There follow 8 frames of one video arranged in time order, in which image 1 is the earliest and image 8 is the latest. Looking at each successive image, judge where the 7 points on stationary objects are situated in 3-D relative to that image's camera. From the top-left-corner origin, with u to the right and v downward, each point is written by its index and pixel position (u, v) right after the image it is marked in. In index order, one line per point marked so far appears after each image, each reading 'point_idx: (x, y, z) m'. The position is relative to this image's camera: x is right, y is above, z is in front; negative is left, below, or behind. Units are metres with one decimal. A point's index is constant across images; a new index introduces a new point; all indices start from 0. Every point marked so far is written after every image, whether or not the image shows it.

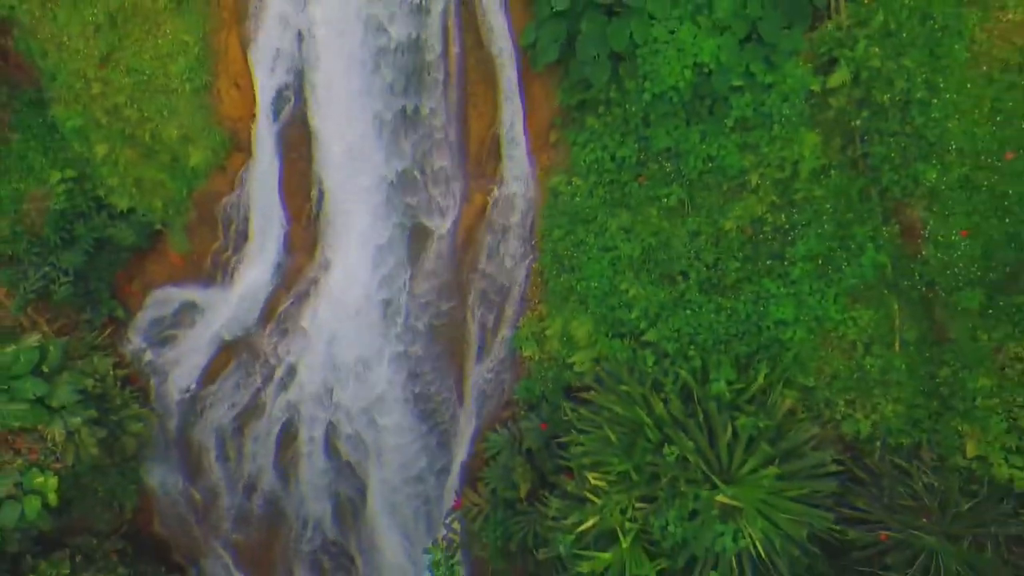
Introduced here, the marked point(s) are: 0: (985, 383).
0: (+4.5, -0.9, +4.1) m
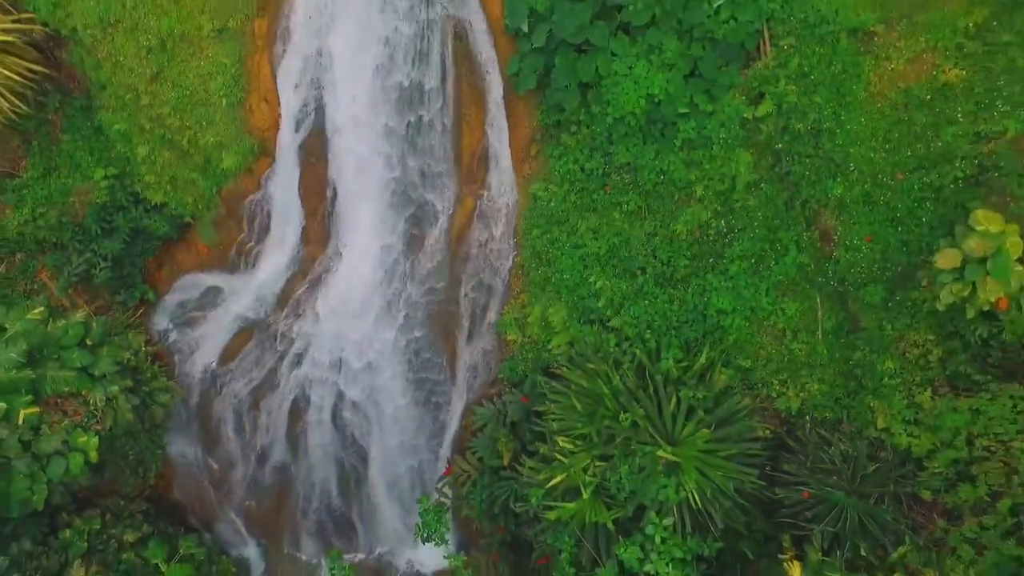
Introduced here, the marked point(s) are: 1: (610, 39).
0: (+4.3, -0.9, +5.0) m
1: (+1.1, +2.7, +4.8) m
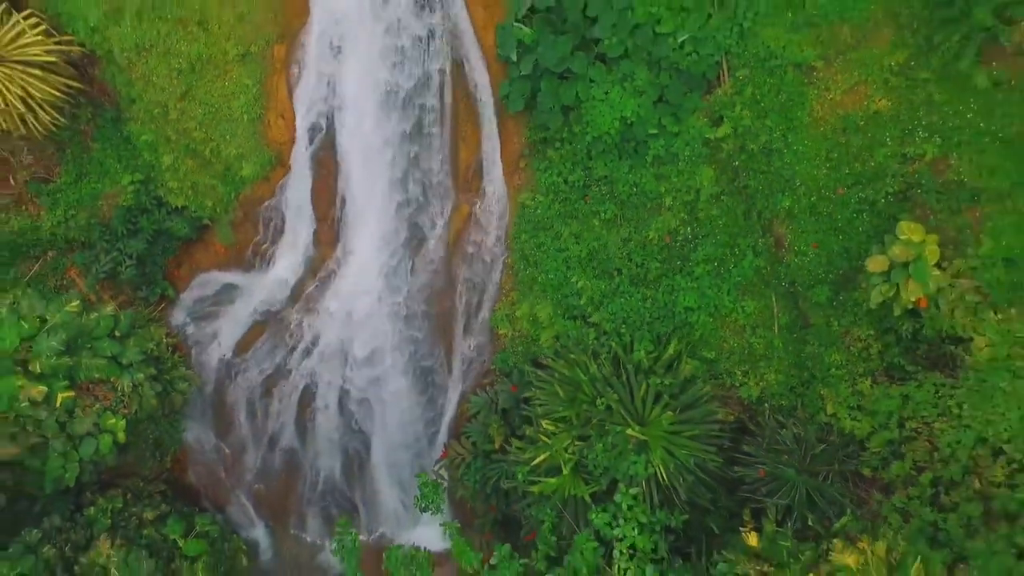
0: (+4.1, -0.9, +5.6) m
1: (+0.9, +2.7, +5.5) m
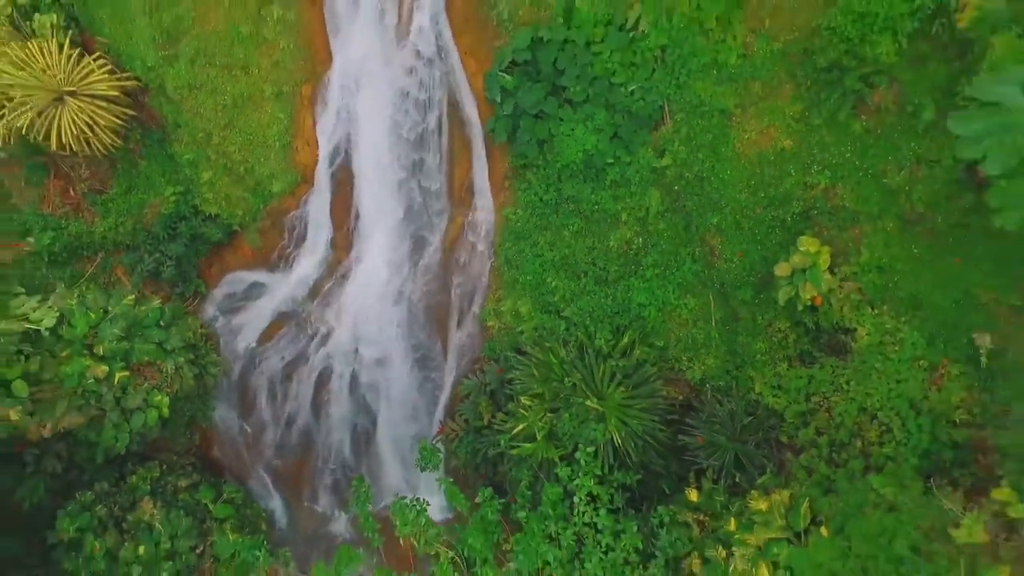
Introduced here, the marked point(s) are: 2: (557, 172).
0: (+3.9, -0.9, +6.9) m
1: (+0.7, +2.7, +6.8) m
2: (+0.7, +1.8, +7.1) m
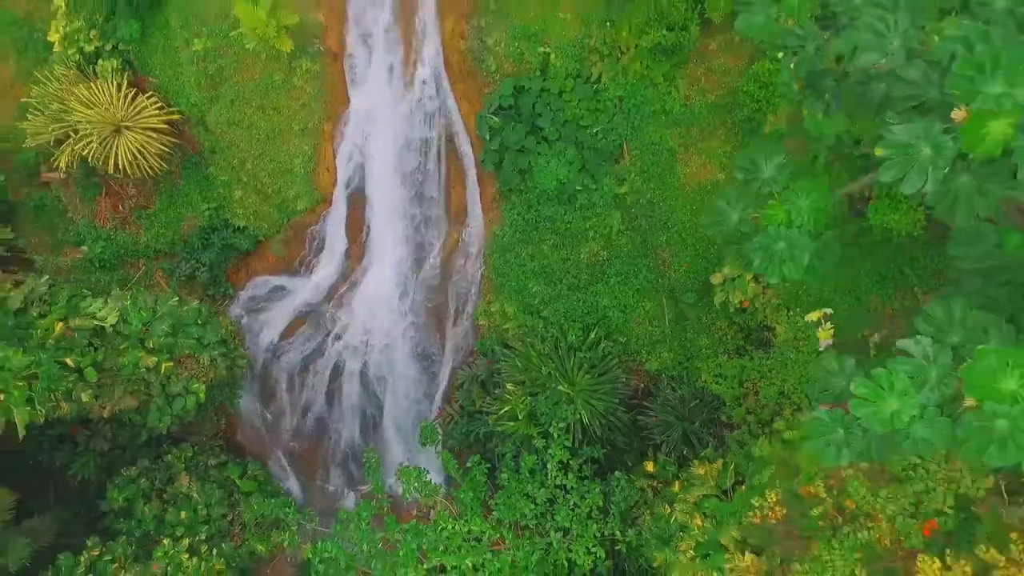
0: (+3.6, -1.0, +8.3) m
1: (+0.5, +2.6, +8.2) m
2: (+0.5, +1.7, +8.5) m
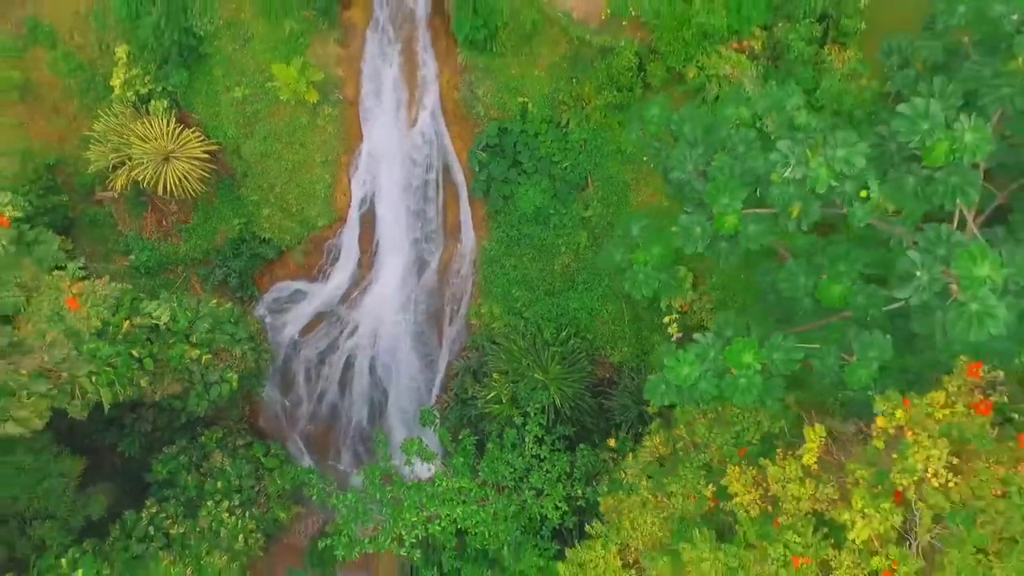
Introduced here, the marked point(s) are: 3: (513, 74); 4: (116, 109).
0: (+3.3, -1.1, +10.1) m
1: (+0.1, +2.5, +10.0) m
2: (+0.1, +1.6, +10.3) m
3: (0.0, +4.4, +9.2) m
4: (-9.2, +4.2, +10.3) m
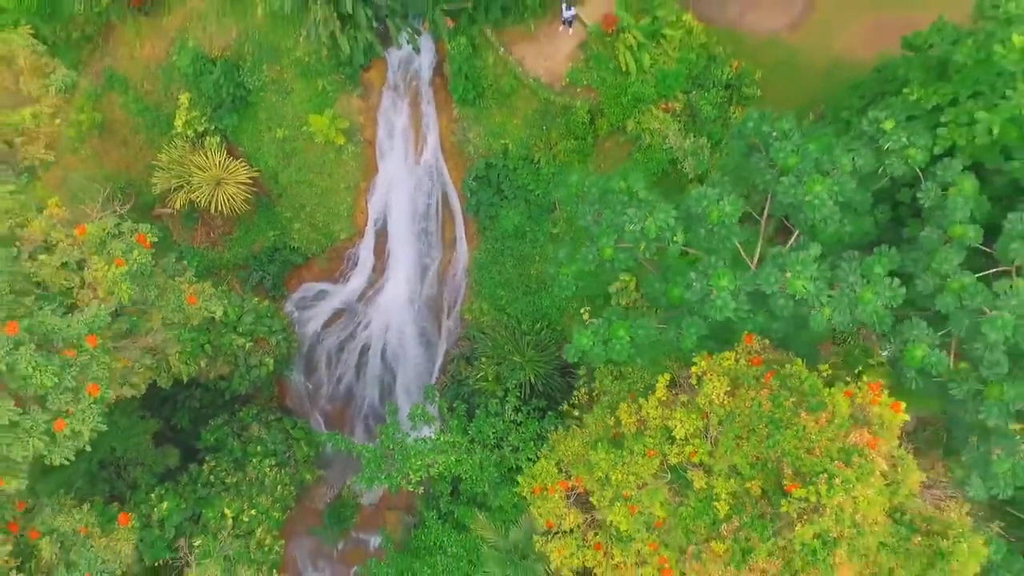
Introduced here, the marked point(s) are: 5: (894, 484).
0: (+2.8, -1.2, +12.7) m
1: (-0.3, +2.5, +12.6) m
2: (-0.3, +1.6, +12.9) m
3: (-0.4, +4.4, +11.8) m
4: (-9.6, +4.2, +12.9) m
5: (+4.8, -2.4, +5.6) m
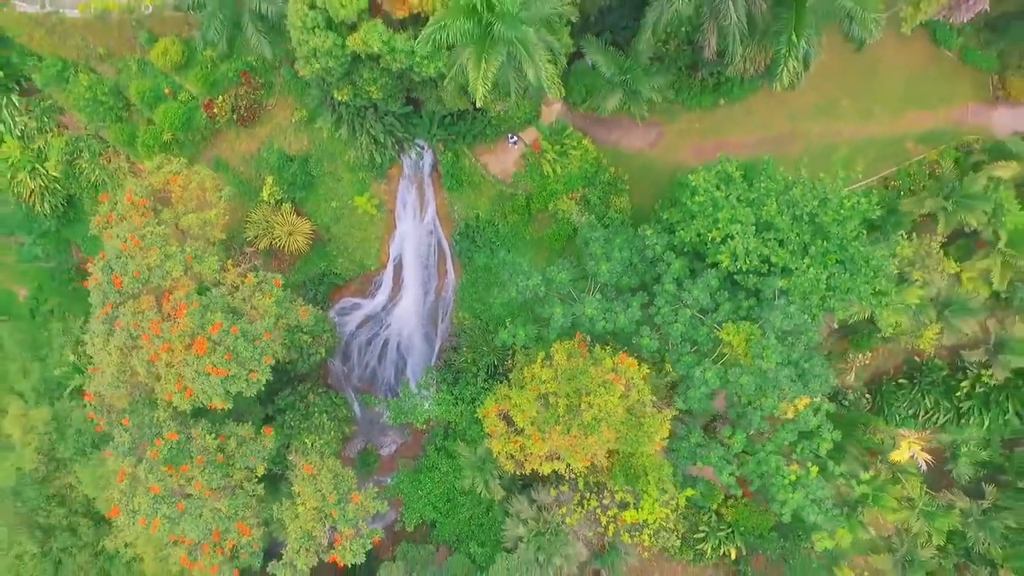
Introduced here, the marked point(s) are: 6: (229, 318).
0: (+1.5, -1.8, +19.7) m
1: (-1.6, +1.8, +19.6) m
2: (-1.6, +0.9, +19.9) m
3: (-1.7, +3.7, +18.8) m
4: (-10.9, +3.5, +20.0) m
5: (+3.4, -3.1, +12.6) m
6: (-8.7, -1.0, +13.7) m
